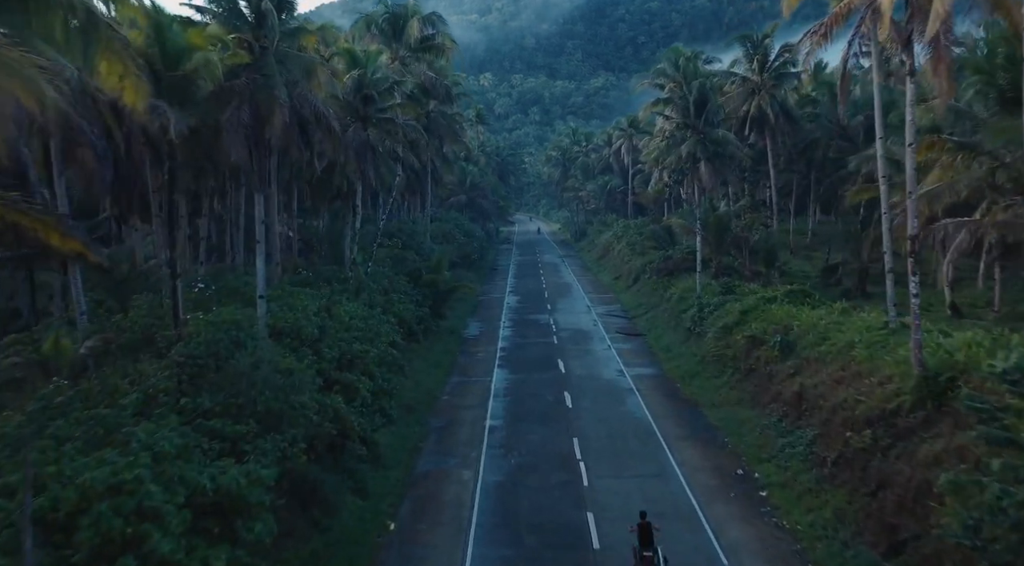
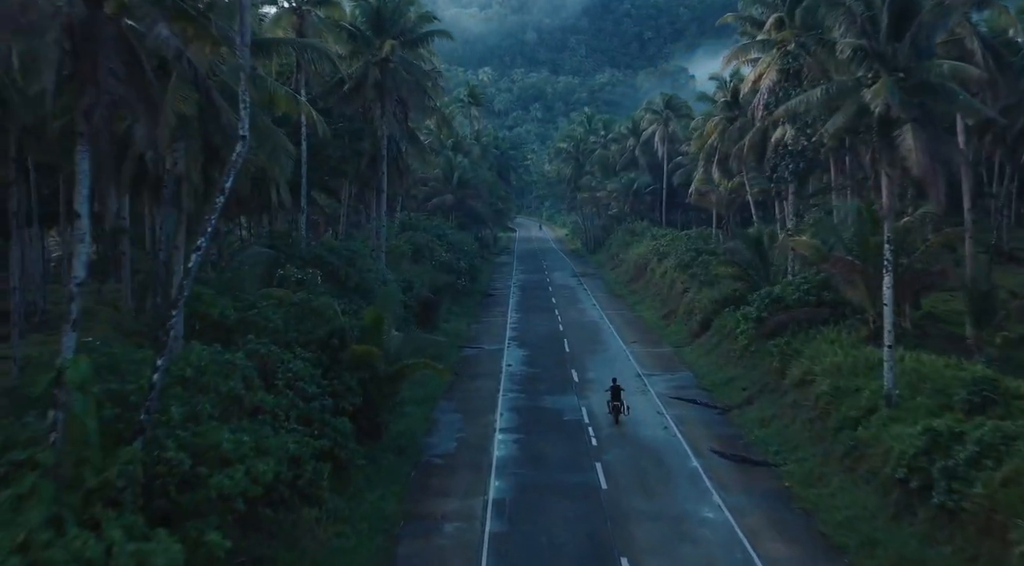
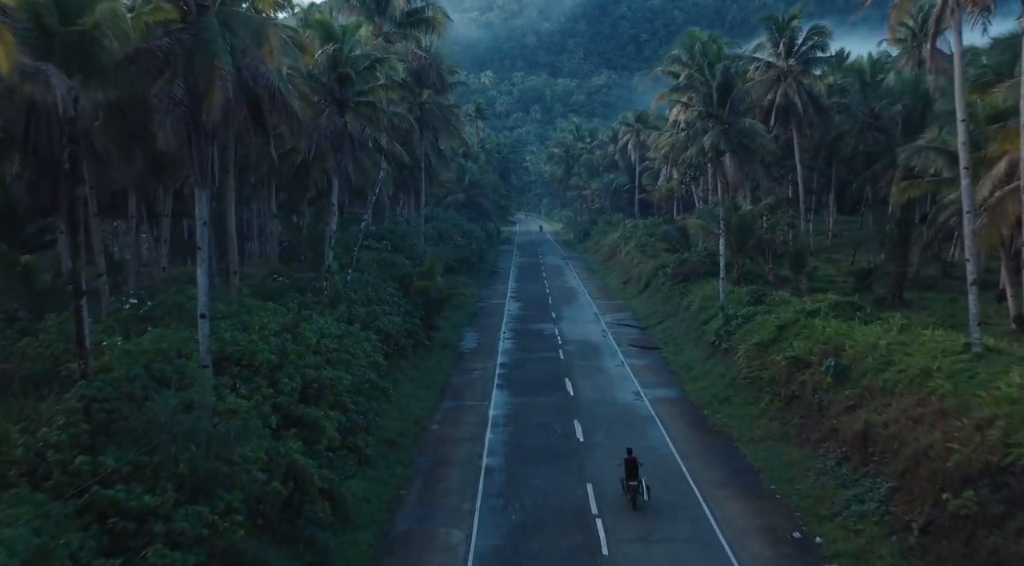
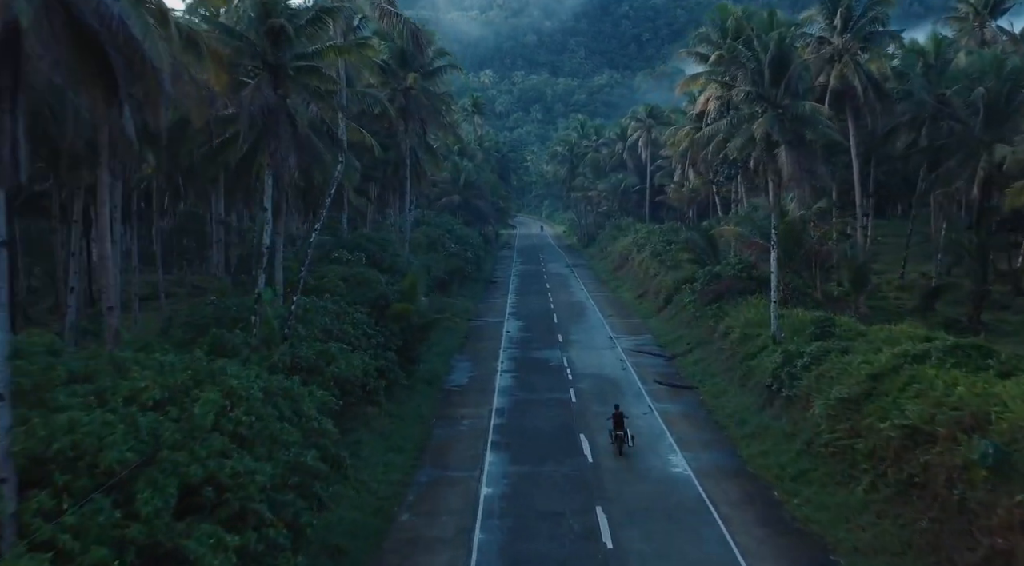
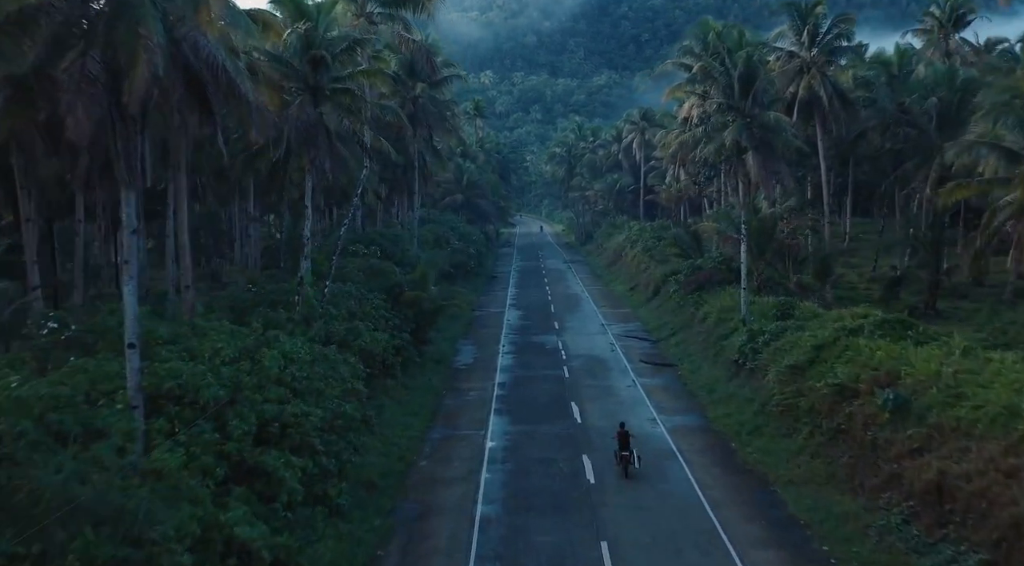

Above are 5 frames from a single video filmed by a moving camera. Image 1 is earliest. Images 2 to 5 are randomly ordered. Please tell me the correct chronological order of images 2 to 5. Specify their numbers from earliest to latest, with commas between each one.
3, 5, 4, 2
